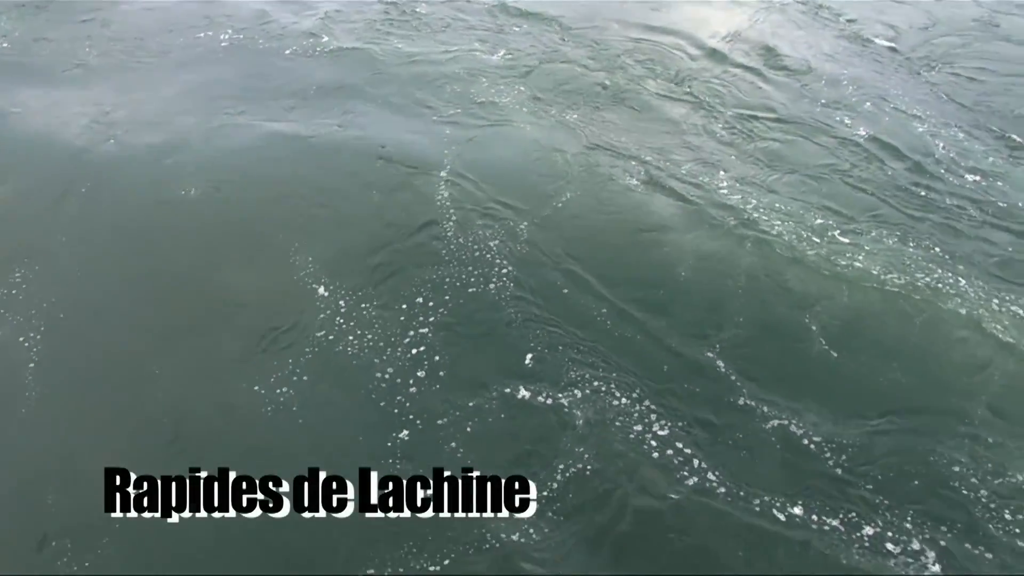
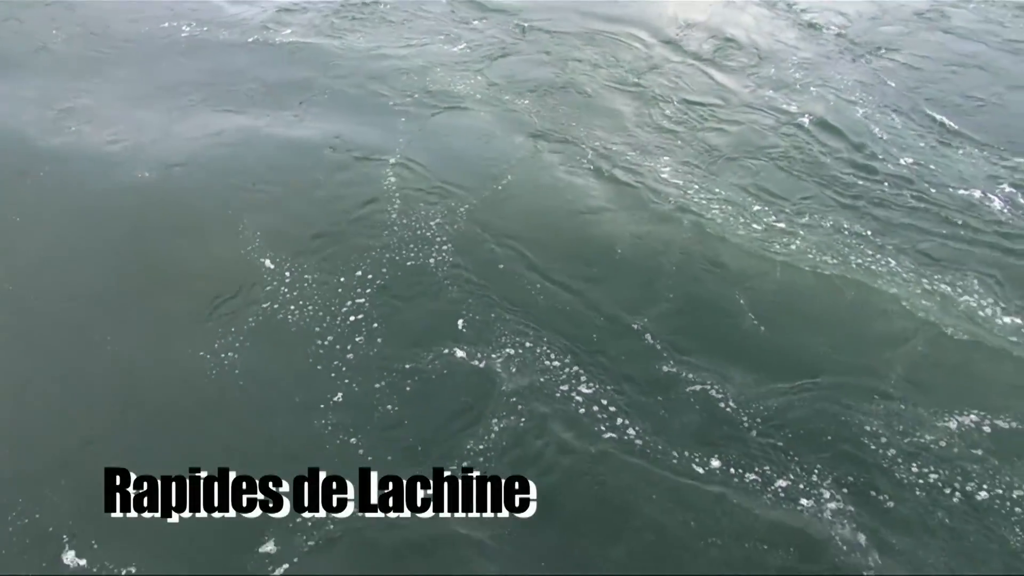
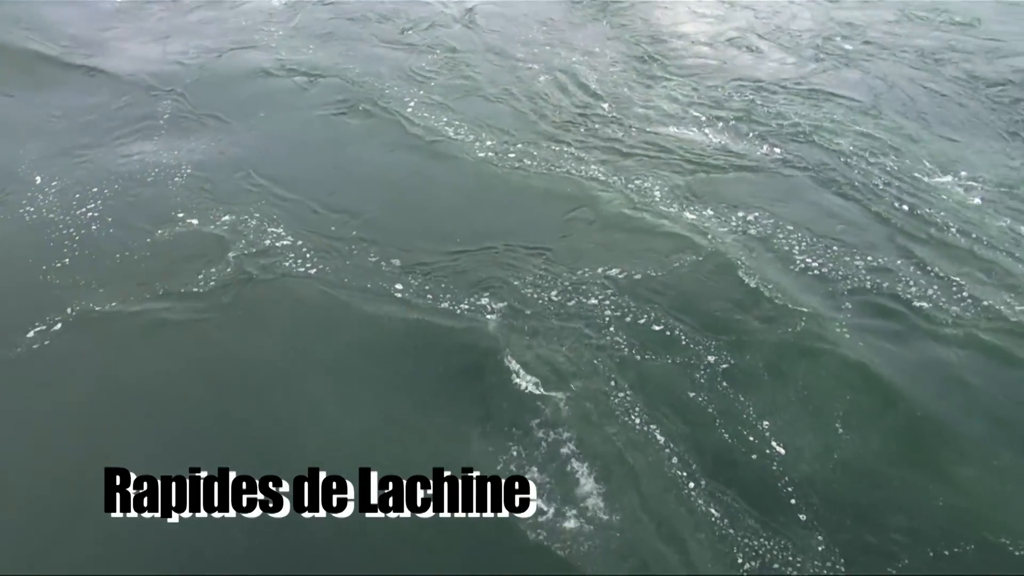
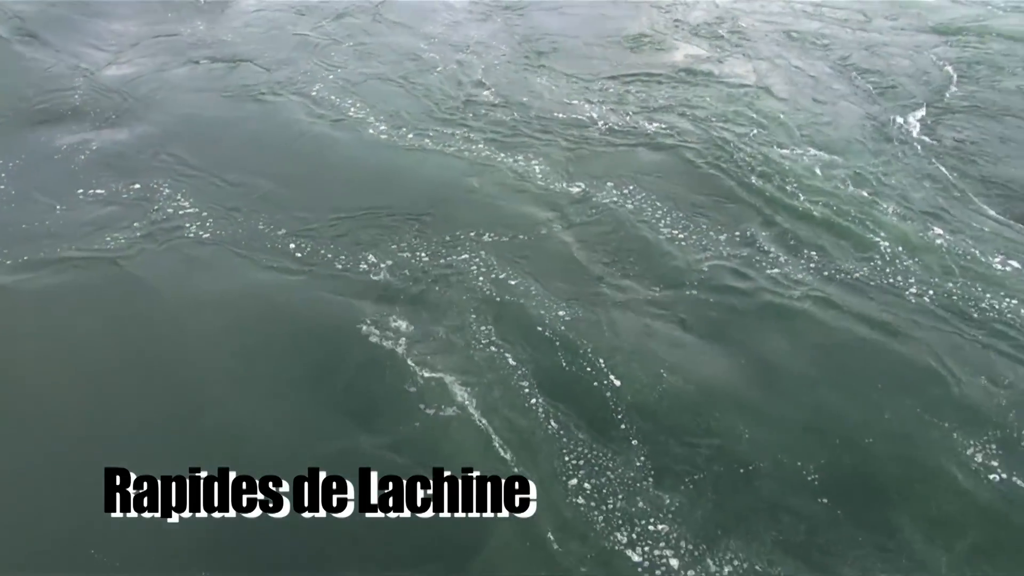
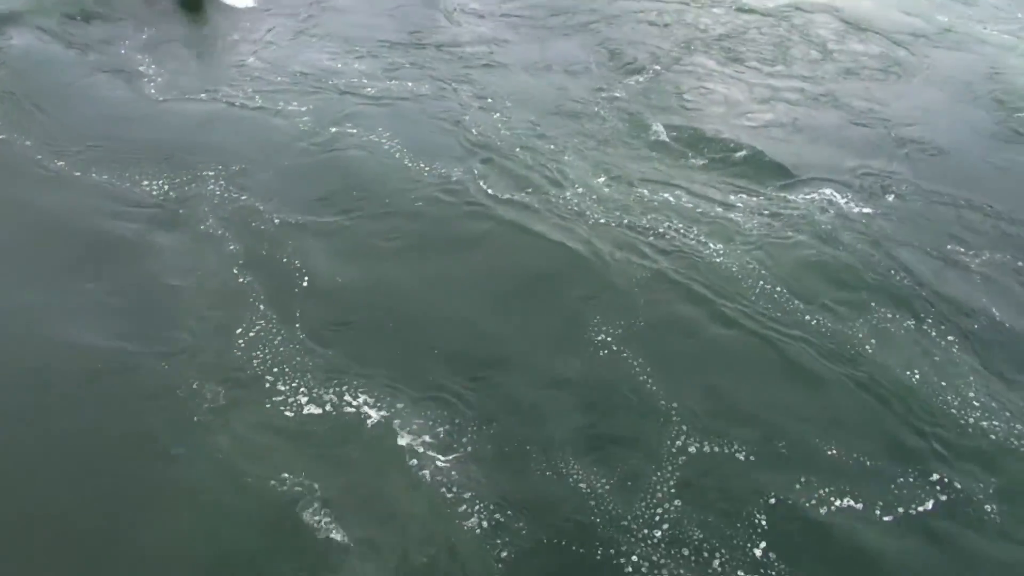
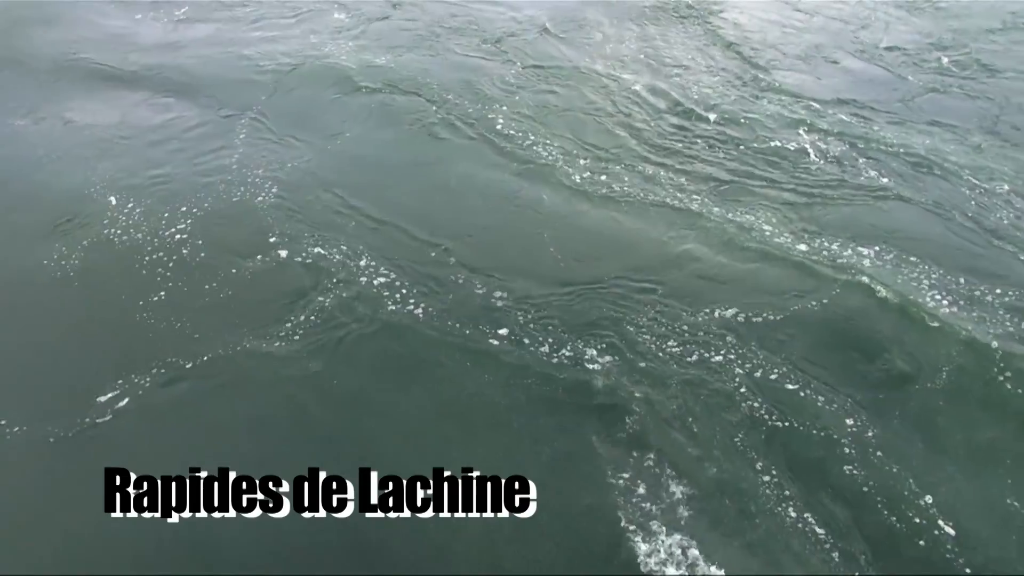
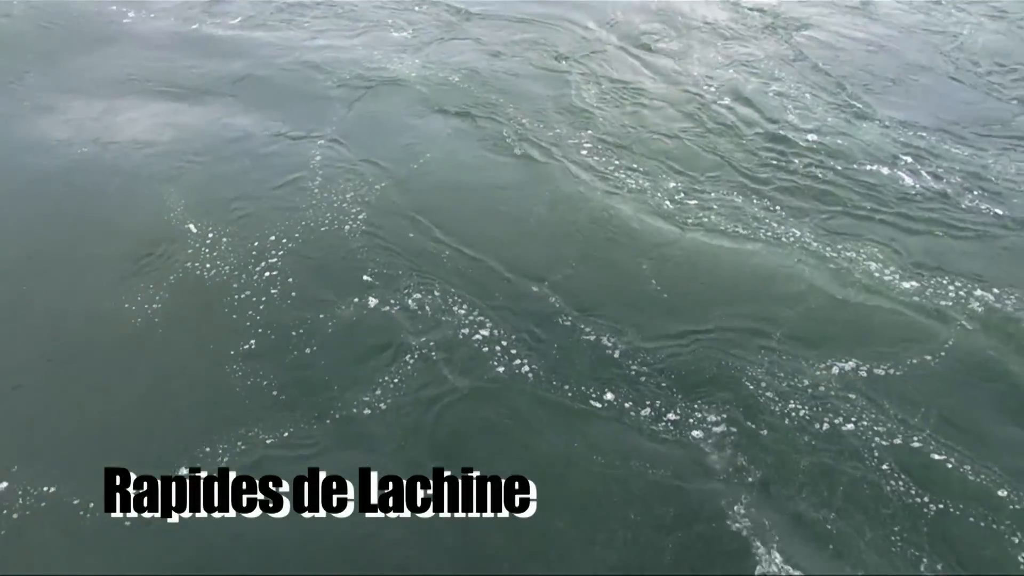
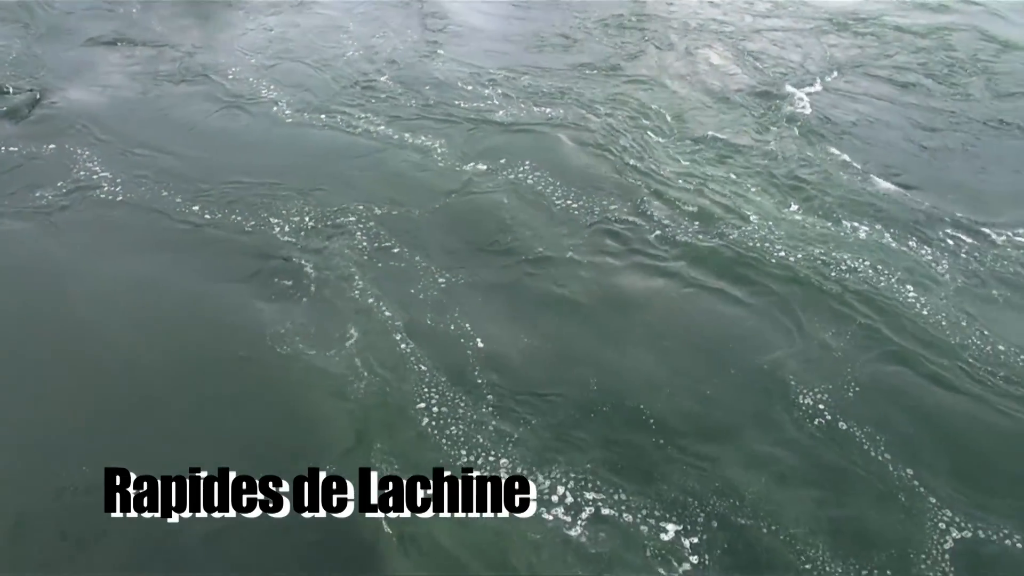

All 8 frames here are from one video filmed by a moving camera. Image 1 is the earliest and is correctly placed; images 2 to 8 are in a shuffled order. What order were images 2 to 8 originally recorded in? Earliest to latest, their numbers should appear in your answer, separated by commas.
2, 7, 6, 3, 4, 8, 5
